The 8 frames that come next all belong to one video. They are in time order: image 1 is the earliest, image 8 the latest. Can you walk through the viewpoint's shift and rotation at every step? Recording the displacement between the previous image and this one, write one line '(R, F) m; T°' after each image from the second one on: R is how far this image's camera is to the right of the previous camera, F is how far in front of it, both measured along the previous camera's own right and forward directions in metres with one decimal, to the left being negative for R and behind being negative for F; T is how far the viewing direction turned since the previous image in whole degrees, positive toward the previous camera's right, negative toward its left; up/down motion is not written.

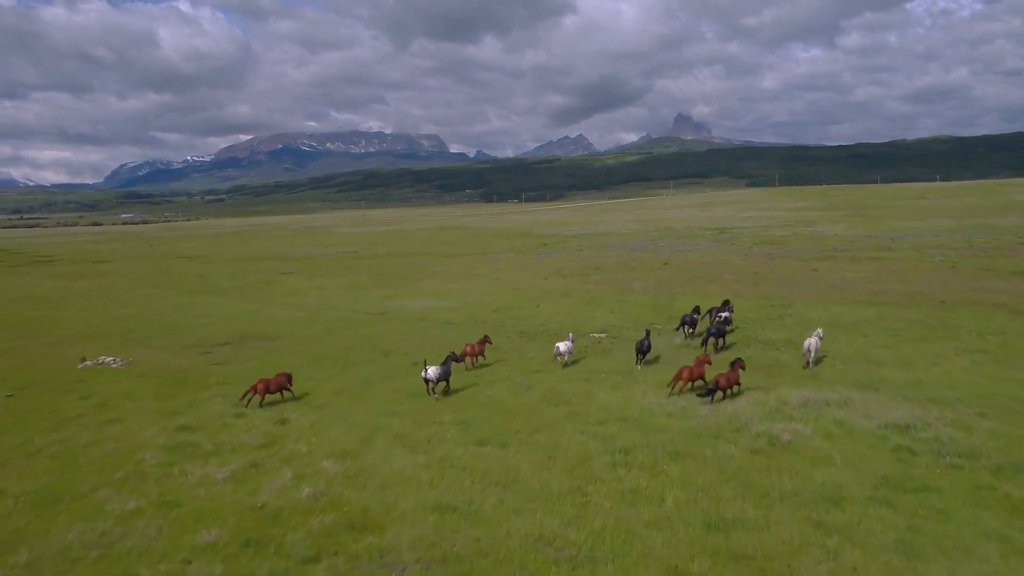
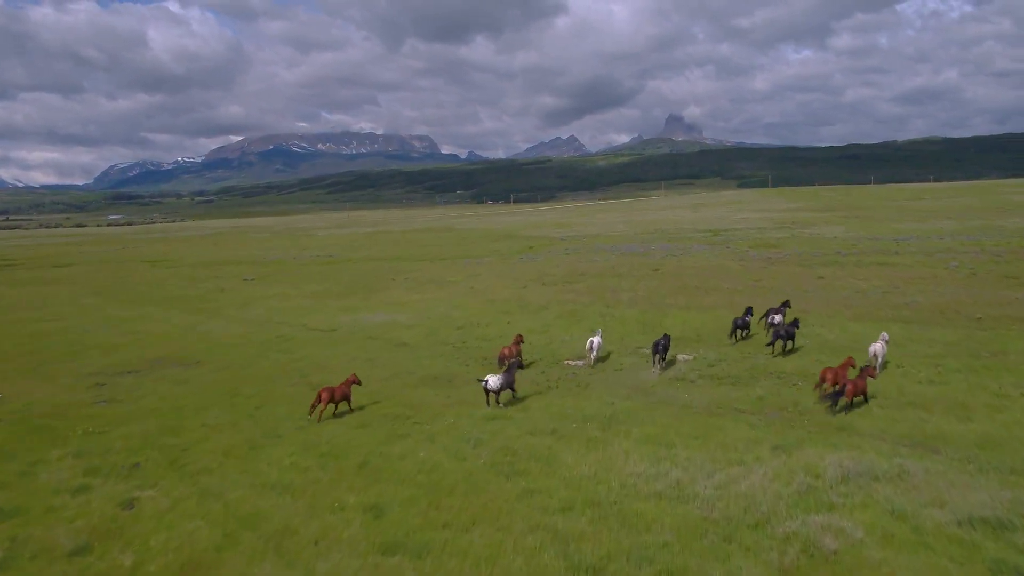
(+0.9, +5.0) m; +1°
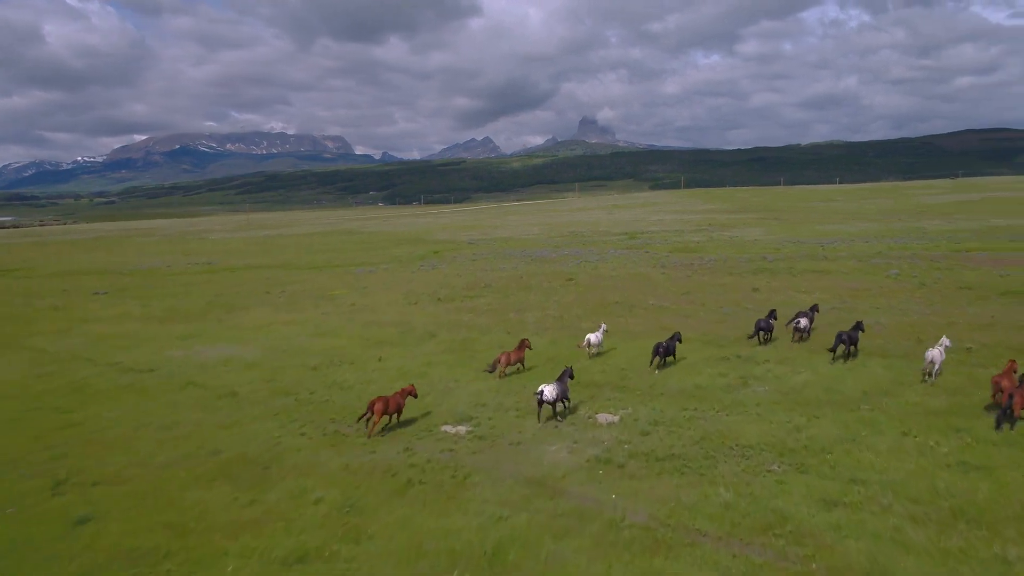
(+1.2, +7.0) m; +5°
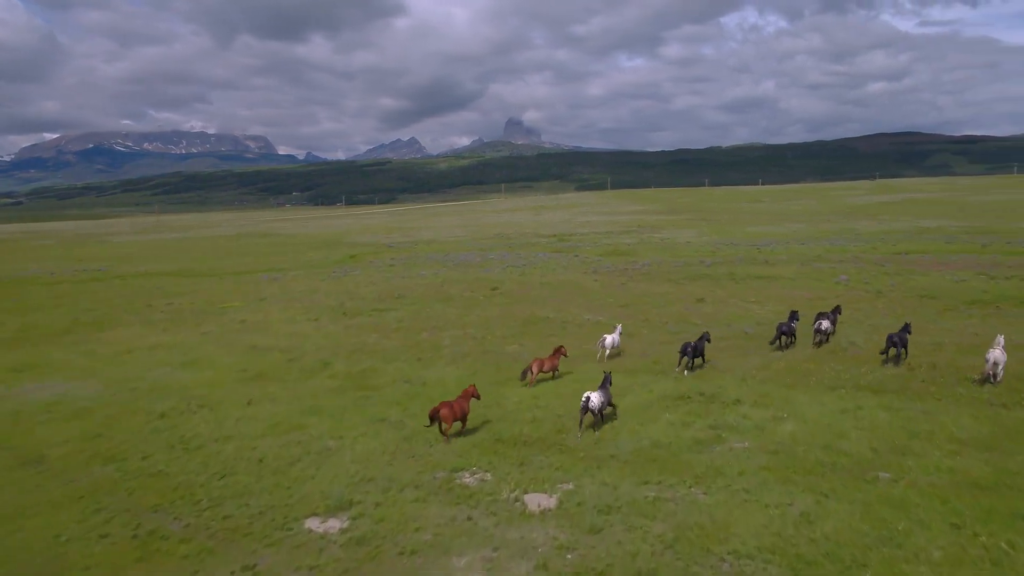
(+0.5, +4.9) m; +5°
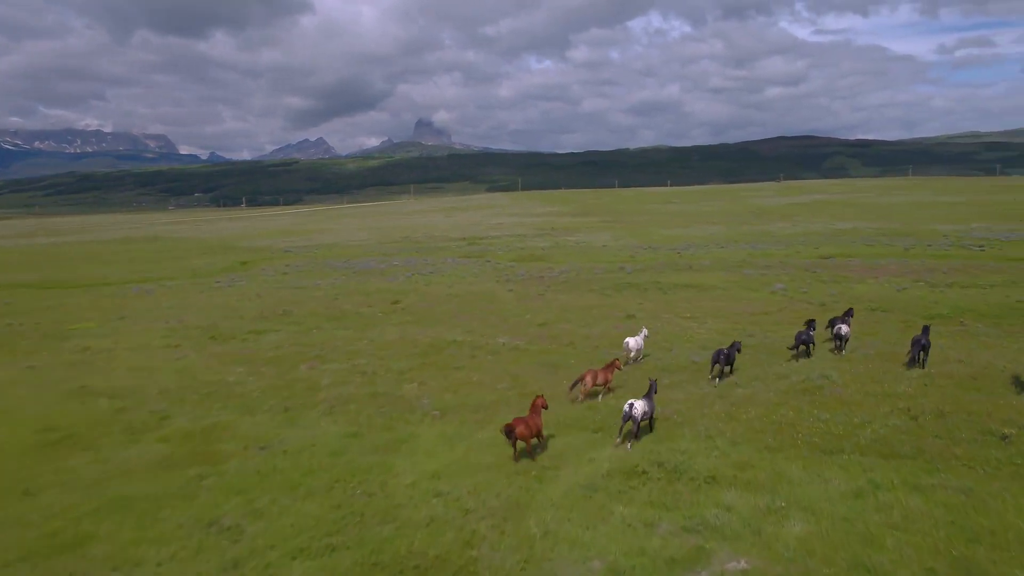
(+0.3, +5.1) m; +6°
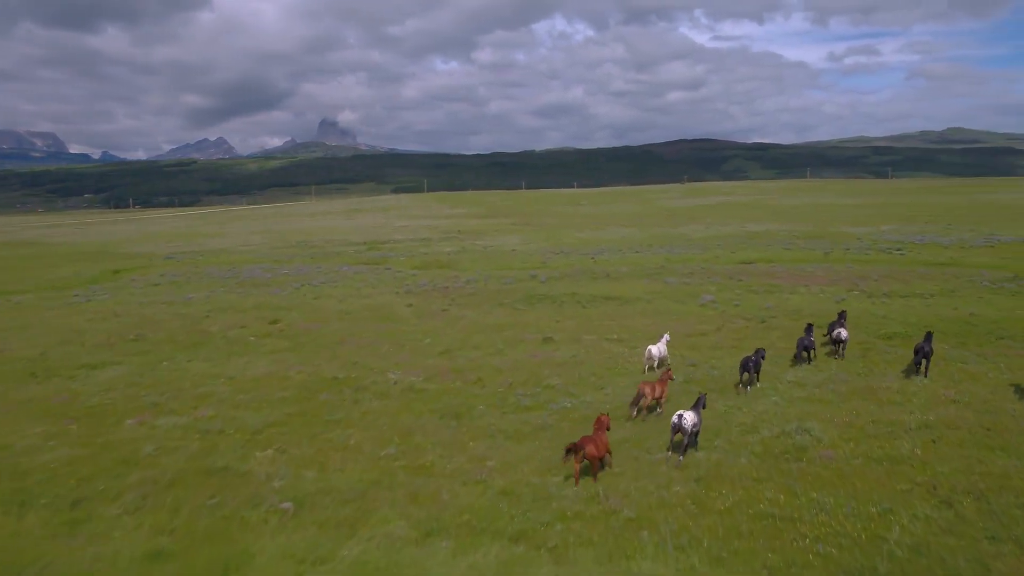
(+0.3, +4.9) m; +6°
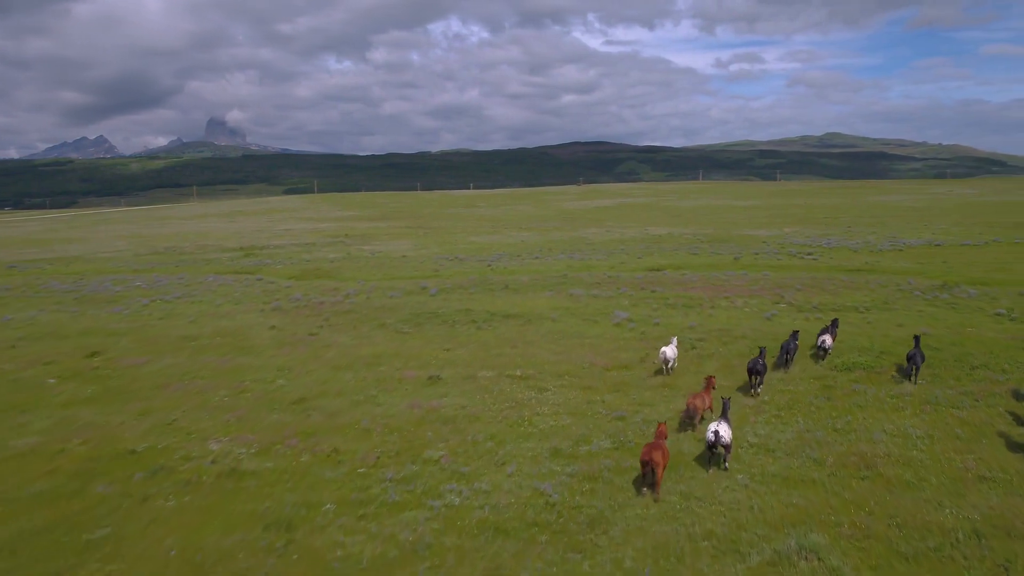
(+0.5, +5.6) m; +6°
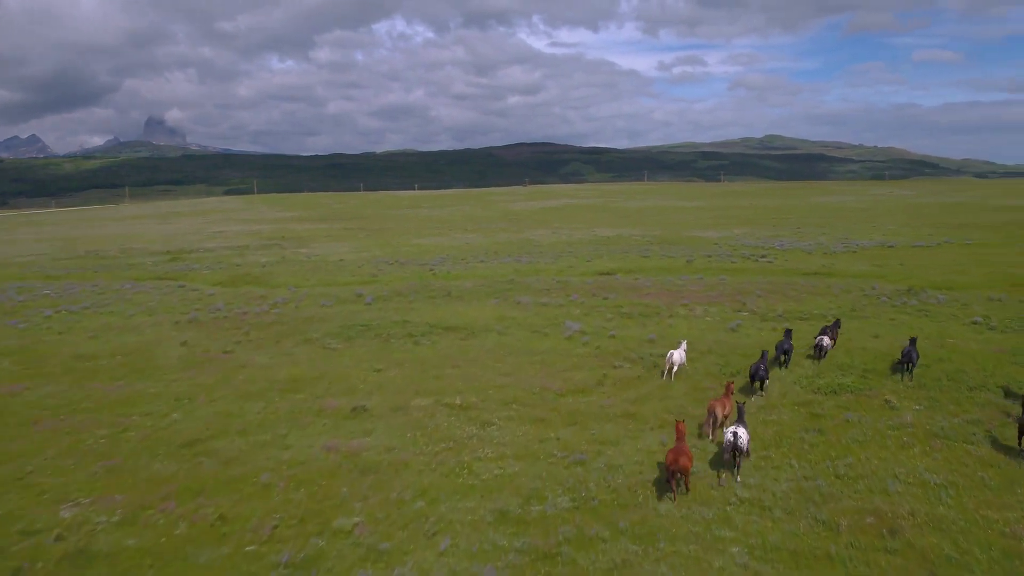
(+0.2, +3.1) m; +3°
